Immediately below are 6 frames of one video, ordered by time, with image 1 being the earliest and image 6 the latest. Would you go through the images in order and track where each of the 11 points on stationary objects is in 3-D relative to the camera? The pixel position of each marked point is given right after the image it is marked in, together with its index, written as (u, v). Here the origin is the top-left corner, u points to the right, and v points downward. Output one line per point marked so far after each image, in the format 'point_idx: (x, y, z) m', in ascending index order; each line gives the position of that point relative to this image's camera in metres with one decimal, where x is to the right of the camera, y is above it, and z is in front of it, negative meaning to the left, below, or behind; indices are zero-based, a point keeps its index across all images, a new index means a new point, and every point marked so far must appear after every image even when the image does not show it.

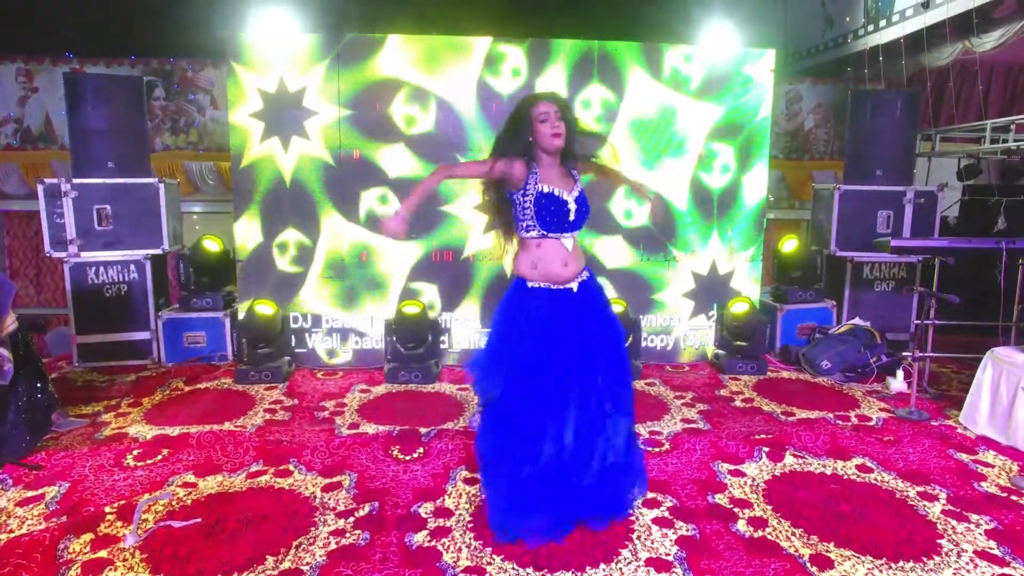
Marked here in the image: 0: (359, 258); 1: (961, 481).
0: (-1.3, +0.4, +4.8) m
1: (+2.4, -1.0, +2.9) m
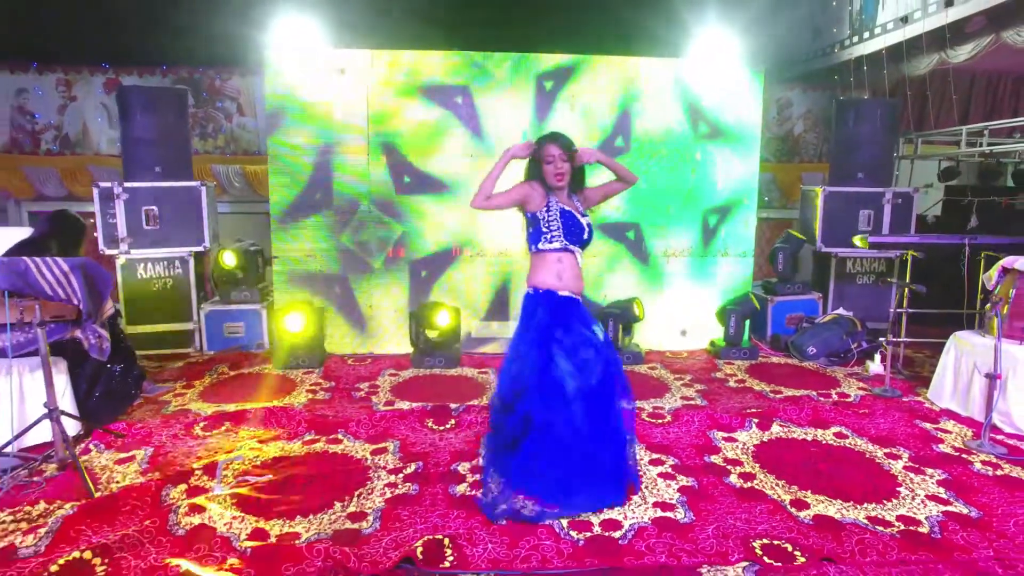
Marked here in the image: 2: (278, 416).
0: (-1.2, +0.5, +5.2) m
1: (+2.5, -1.0, +3.3) m
2: (-1.6, -0.9, +3.7) m
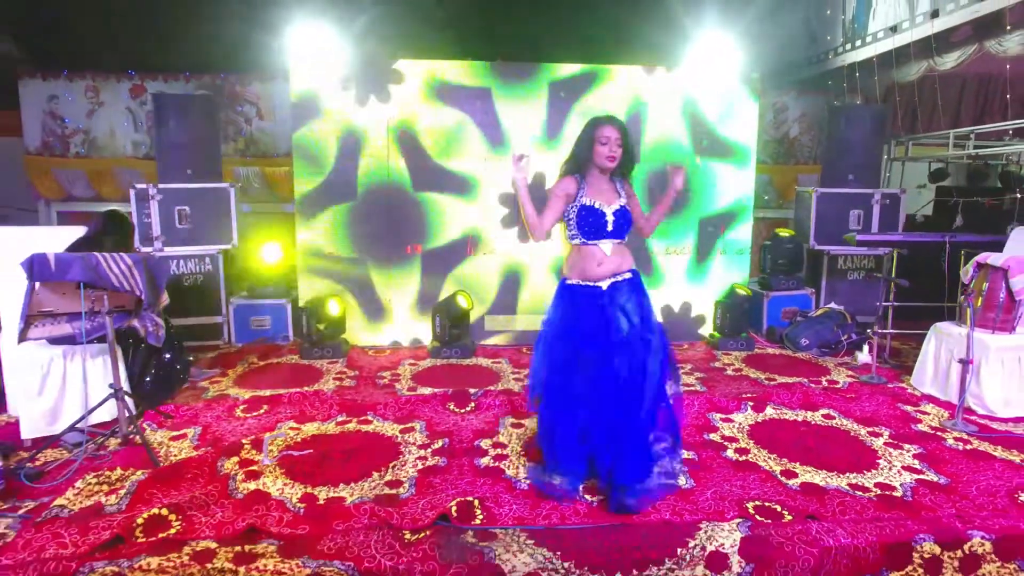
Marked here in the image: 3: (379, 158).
0: (-1.1, +0.5, +5.5) m
1: (+2.6, -0.9, +3.6) m
2: (-1.5, -0.8, +4.1) m
3: (-1.3, +1.3, +5.4) m
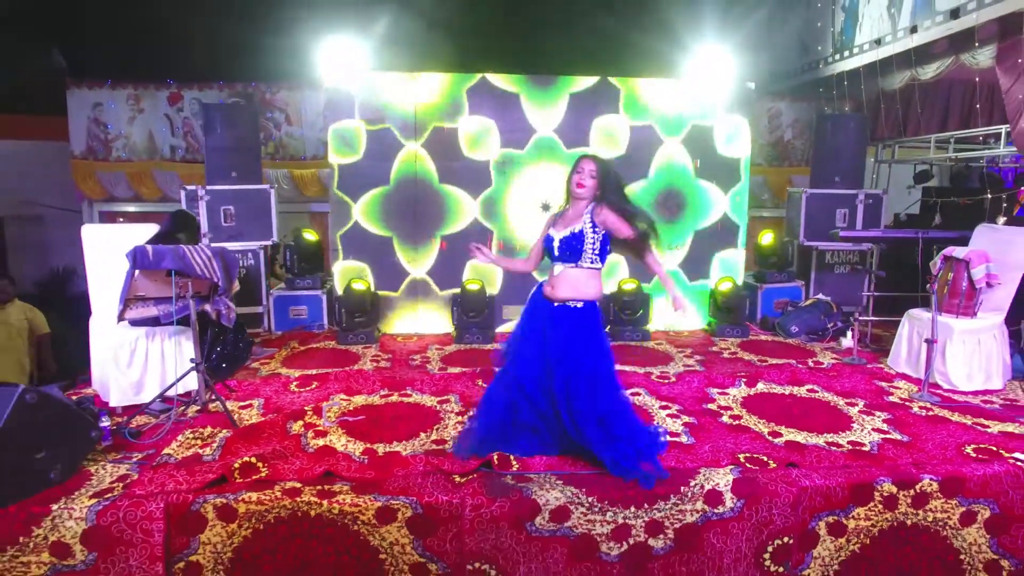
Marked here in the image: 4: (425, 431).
0: (-0.9, +0.6, +6.0) m
1: (+2.8, -0.8, +4.2) m
2: (-1.3, -0.8, +4.6) m
3: (-1.1, +1.4, +5.9) m
4: (-0.6, -0.9, +3.6) m
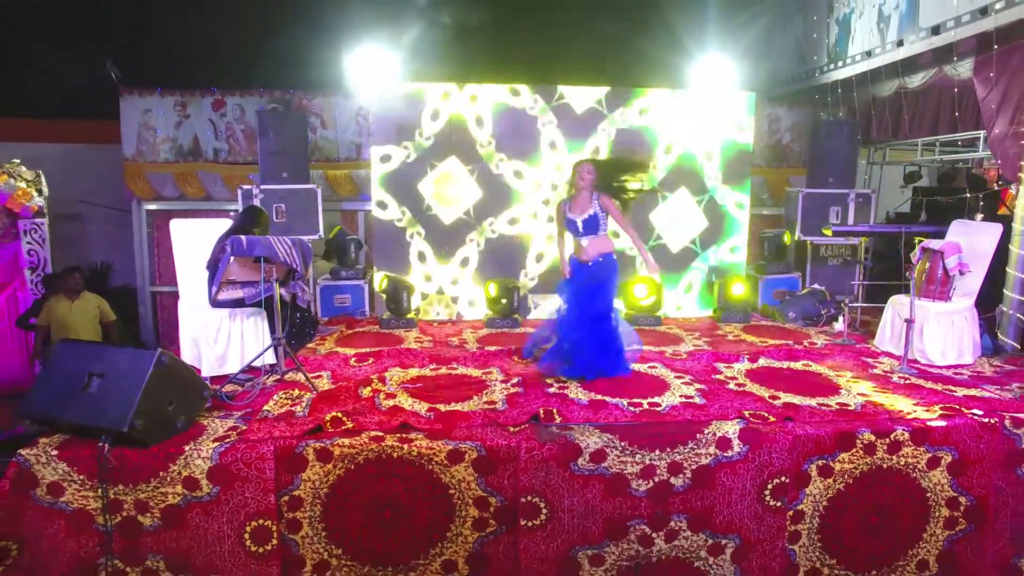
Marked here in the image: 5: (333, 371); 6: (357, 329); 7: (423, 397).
0: (-0.6, +0.7, +6.6) m
1: (+3.1, -0.7, +4.8) m
2: (-1.0, -0.6, +5.2) m
3: (-0.8, +1.5, +6.5) m
4: (-0.3, -0.8, +4.2) m
5: (-1.5, -0.7, +4.6) m
6: (-1.7, -0.5, +6.1) m
7: (-0.7, -0.8, +4.1) m
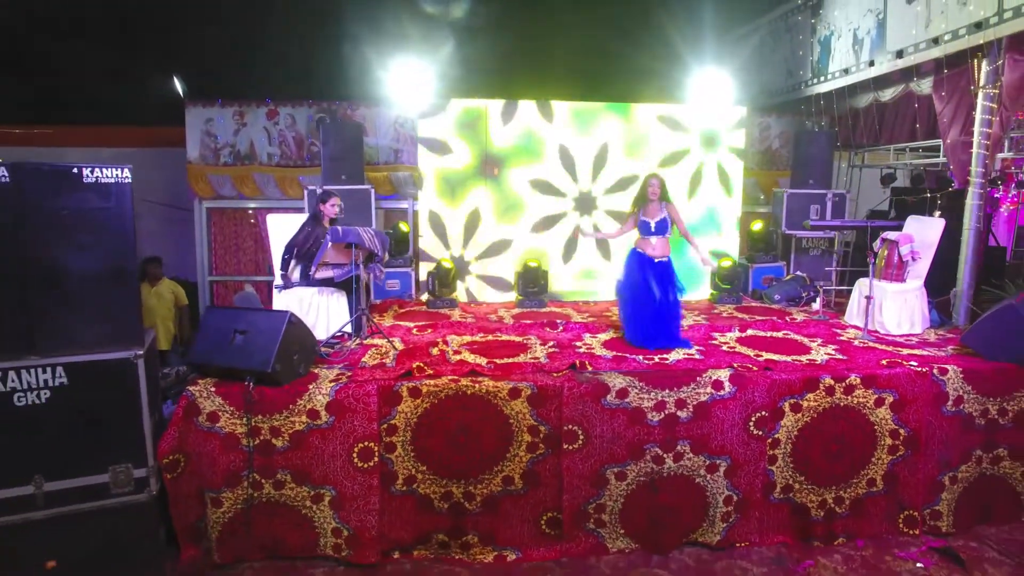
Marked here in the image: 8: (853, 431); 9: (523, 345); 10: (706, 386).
0: (-0.2, +0.9, +7.7) m
1: (+3.5, -0.5, +5.9) m
2: (-0.7, -0.5, +6.3) m
3: (-0.4, +1.7, +7.6) m
4: (+0.1, -0.6, +5.3) m
5: (-1.2, -0.5, +5.7) m
6: (-1.4, -0.3, +7.2) m
7: (-0.3, -0.7, +5.2) m
8: (+3.0, -1.2, +4.7) m
9: (+0.1, -0.6, +5.4) m
10: (+1.7, -0.9, +4.6) m
